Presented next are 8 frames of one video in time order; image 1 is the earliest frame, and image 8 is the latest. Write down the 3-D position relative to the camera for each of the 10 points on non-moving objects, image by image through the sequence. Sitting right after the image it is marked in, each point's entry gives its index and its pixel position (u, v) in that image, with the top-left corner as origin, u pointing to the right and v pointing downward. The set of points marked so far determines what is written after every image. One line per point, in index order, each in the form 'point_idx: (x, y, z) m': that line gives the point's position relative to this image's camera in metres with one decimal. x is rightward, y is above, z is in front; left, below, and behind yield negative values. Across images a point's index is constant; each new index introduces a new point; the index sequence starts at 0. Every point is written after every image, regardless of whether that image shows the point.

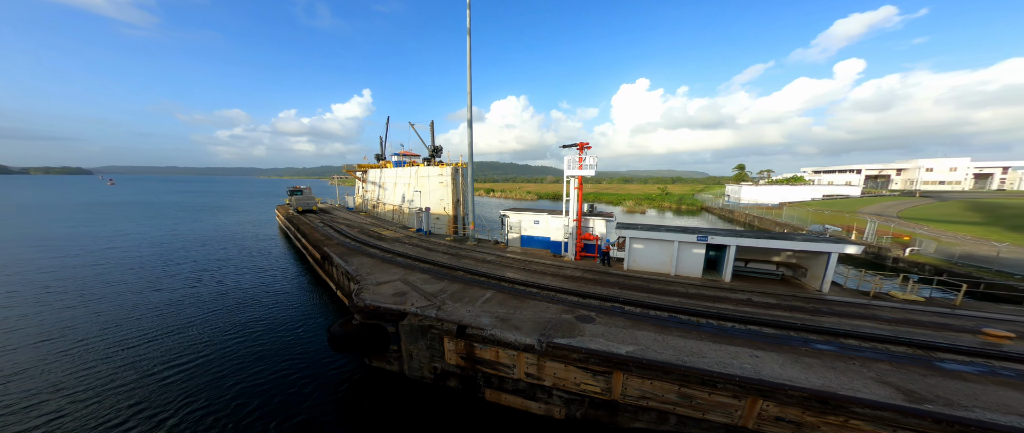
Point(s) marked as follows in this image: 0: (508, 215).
0: (-0.1, +0.1, +18.5) m
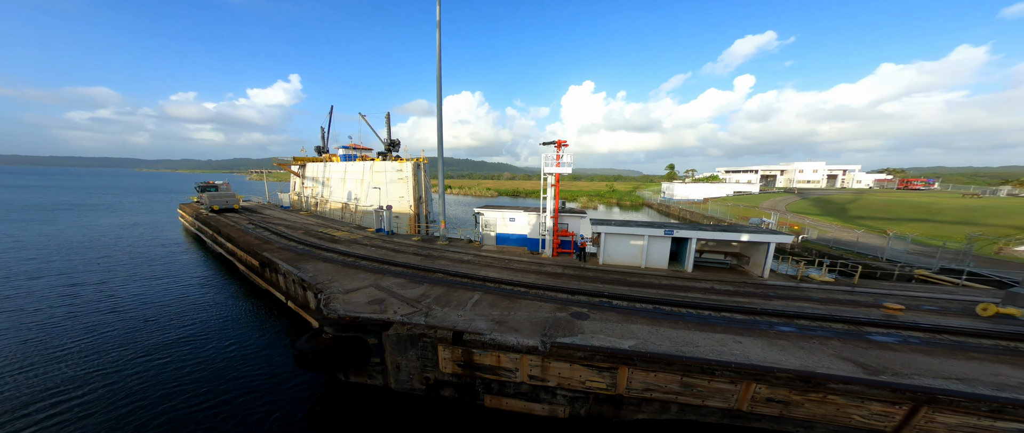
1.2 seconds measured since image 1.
0: (-1.8, +0.3, +18.0) m
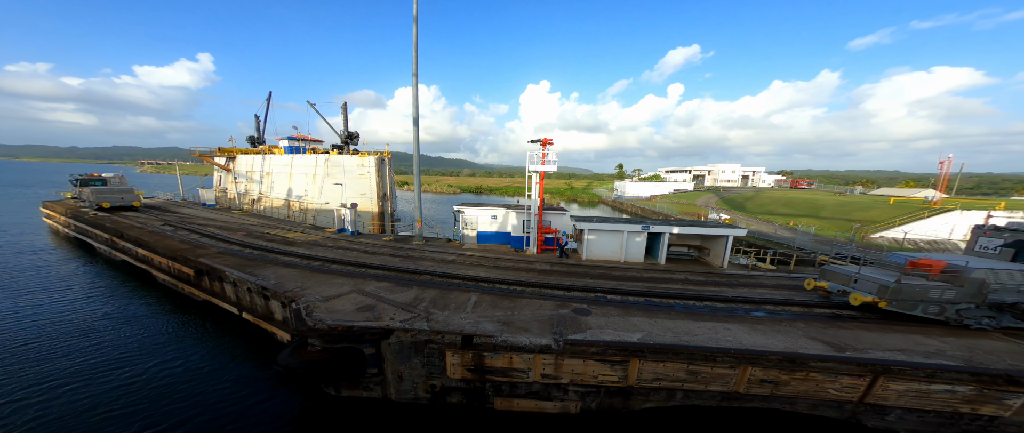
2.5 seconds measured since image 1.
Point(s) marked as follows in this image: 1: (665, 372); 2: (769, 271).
0: (-3.0, +0.4, +17.5) m
1: (+3.6, -3.7, +6.9) m
2: (+15.7, -3.3, +17.5) m
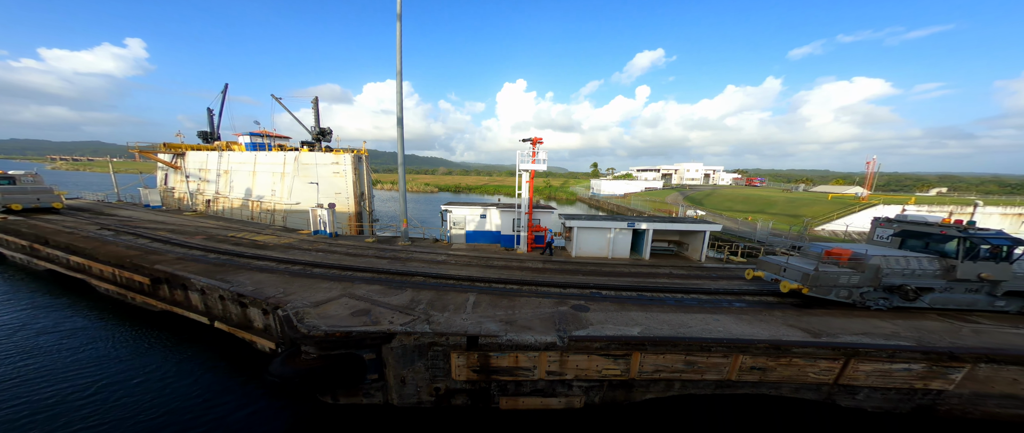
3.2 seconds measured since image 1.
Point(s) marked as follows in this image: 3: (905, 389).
0: (-3.7, +0.4, +17.2) m
1: (+3.8, -3.6, +7.1) m
2: (+14.9, -3.1, +18.6) m
3: (+11.2, -5.0, +8.3) m
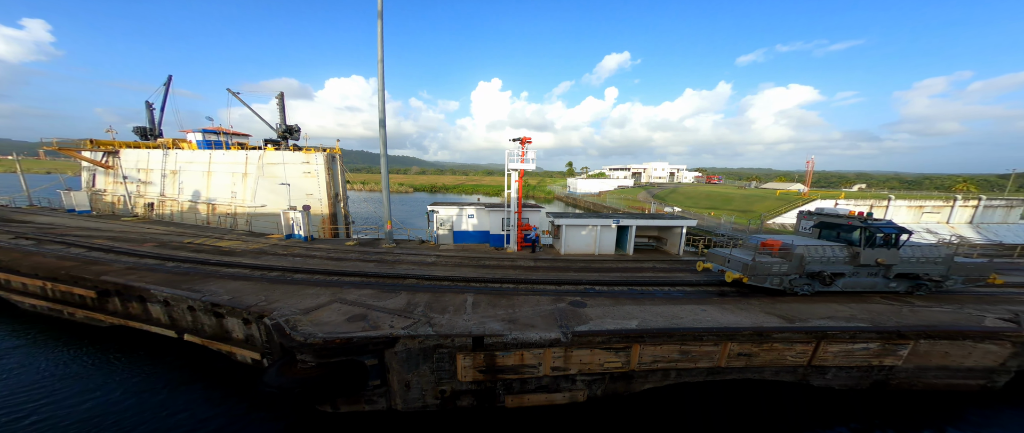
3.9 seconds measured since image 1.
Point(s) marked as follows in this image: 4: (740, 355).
0: (-4.4, +0.4, +16.9) m
1: (+3.9, -3.5, +7.5) m
2: (+14.1, -2.8, +19.8) m
3: (+11.2, -4.8, +9.2) m
4: (+6.3, -3.8, +8.0) m
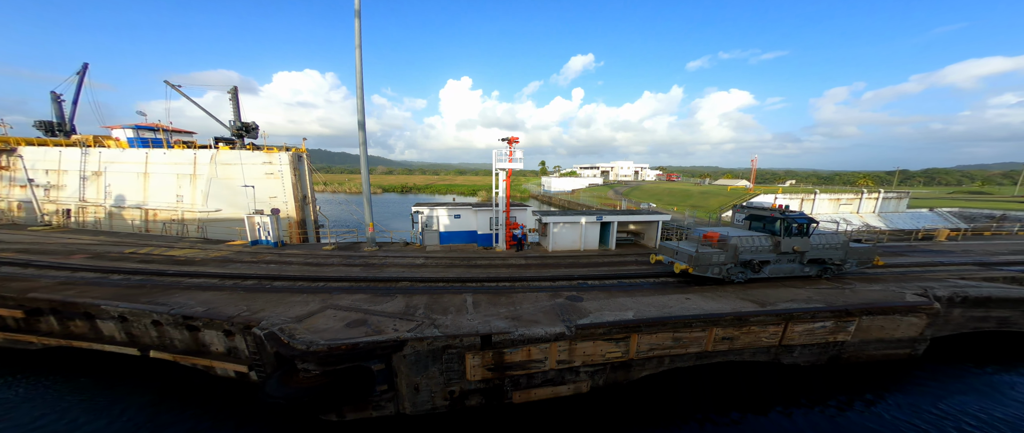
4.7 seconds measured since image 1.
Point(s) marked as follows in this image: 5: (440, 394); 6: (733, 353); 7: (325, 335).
0: (-5.2, +0.3, +16.6) m
1: (+4.0, -3.4, +7.9) m
2: (+13.1, -2.4, +21.1) m
3: (+11.1, -4.5, +10.4) m
4: (+6.4, -3.6, +8.7) m
5: (-1.7, -4.1, +6.8) m
6: (+7.1, -4.3, +9.3) m
7: (-4.3, -2.8, +6.7) m
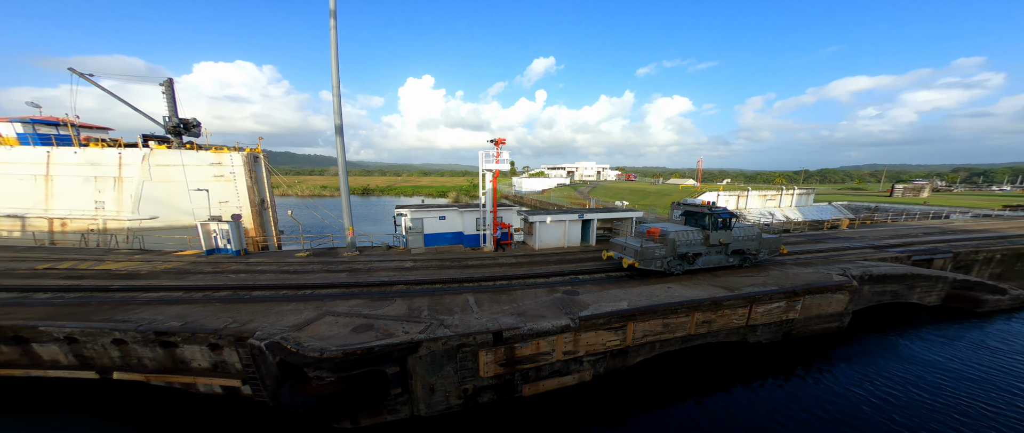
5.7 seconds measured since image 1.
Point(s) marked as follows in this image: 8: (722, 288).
0: (-6.0, +0.2, +16.3) m
1: (+4.1, -3.3, +8.6) m
2: (+11.8, -2.2, +22.7) m
3: (+11.0, -4.3, +11.8) m
4: (+6.4, -3.5, +9.7) m
5: (-1.4, -4.2, +6.9) m
6: (+7.1, -4.1, +10.3) m
7: (-4.0, -2.9, +6.5) m
8: (+8.2, -2.8, +11.2) m
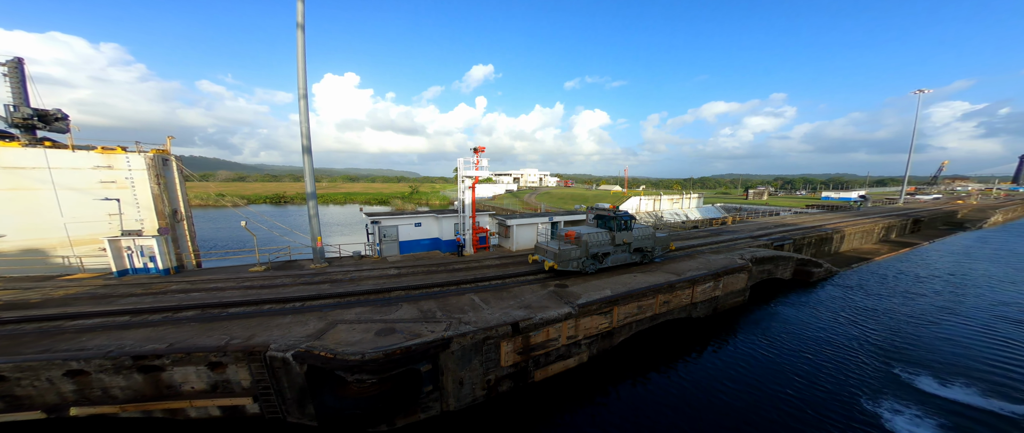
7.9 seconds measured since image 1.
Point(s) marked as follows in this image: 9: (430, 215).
0: (-7.2, -0.2, +16.1) m
1: (+4.1, -3.4, +10.3) m
2: (+9.1, -2.4, +25.5) m
3: (+10.4, -4.3, +14.6) m
4: (+6.3, -3.5, +11.7) m
5: (-0.9, -4.3, +7.5) m
6: (+6.8, -4.2, +12.4) m
7: (-3.5, -3.0, +6.8) m
8: (+7.7, -2.8, +13.5) m
9: (-4.8, +0.1, +17.0) m
